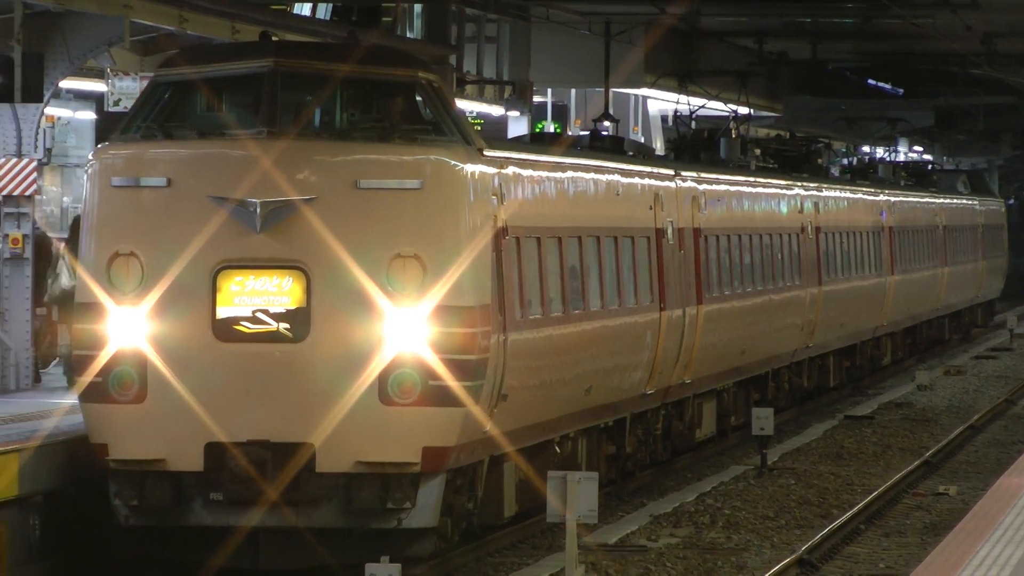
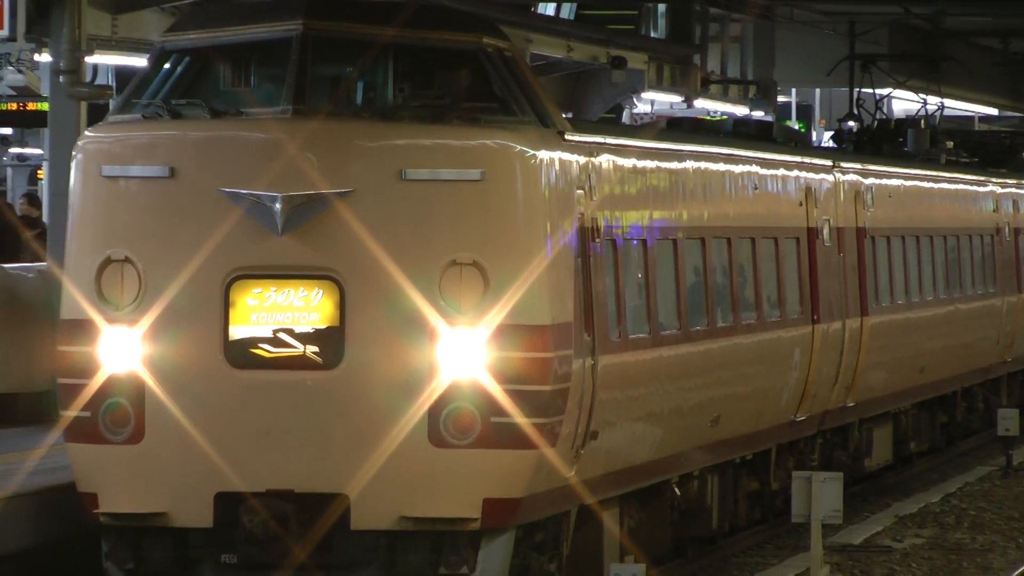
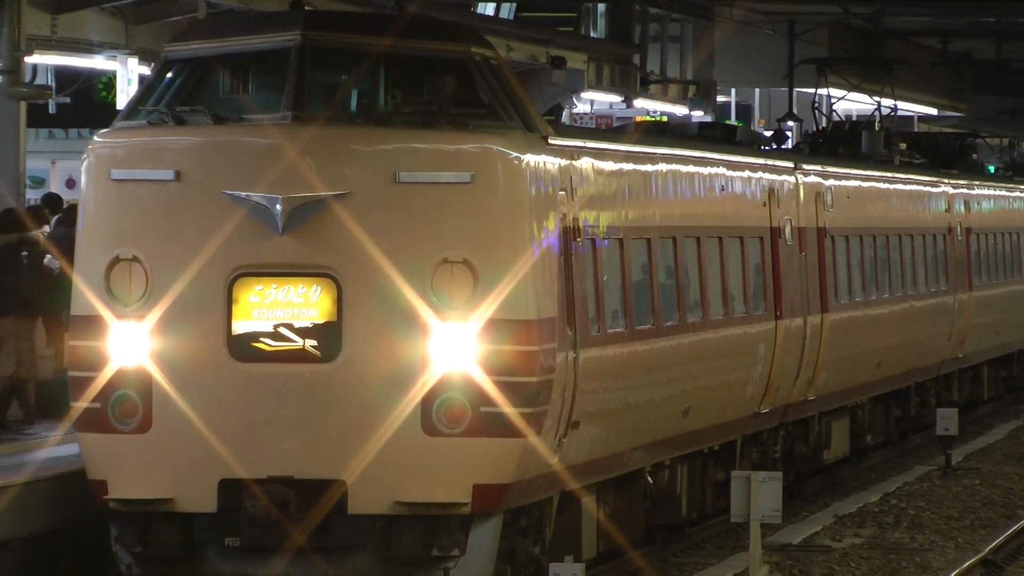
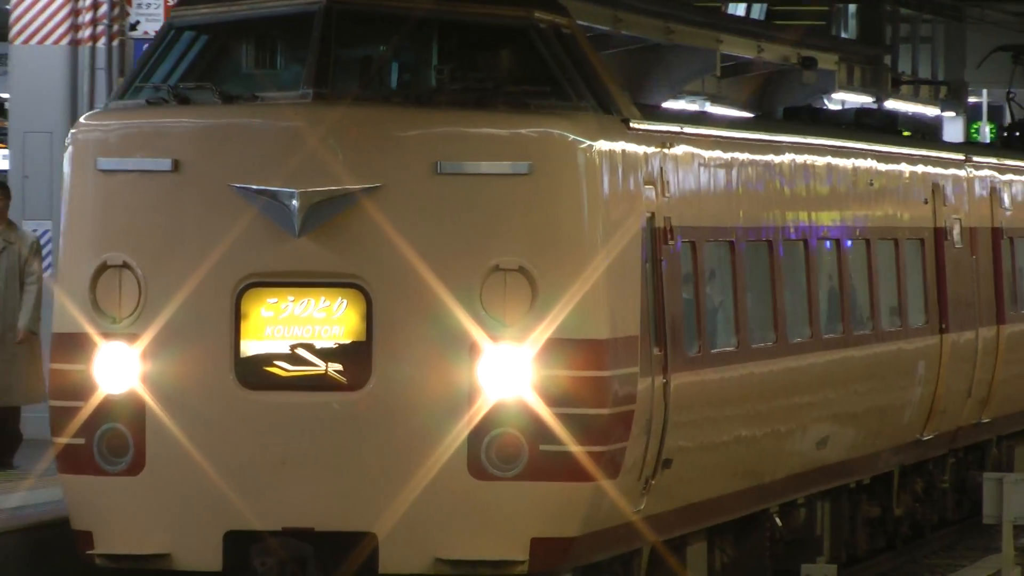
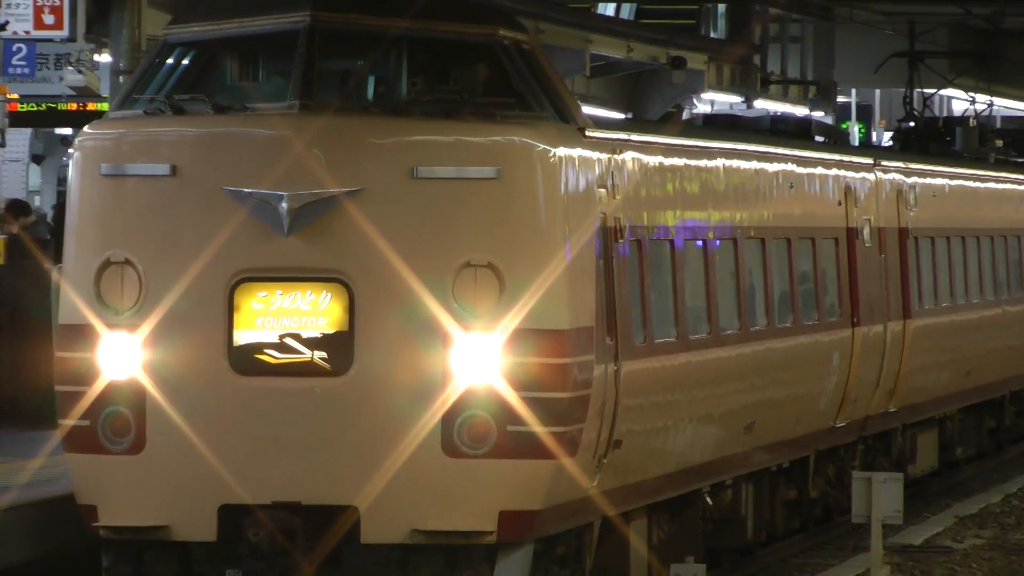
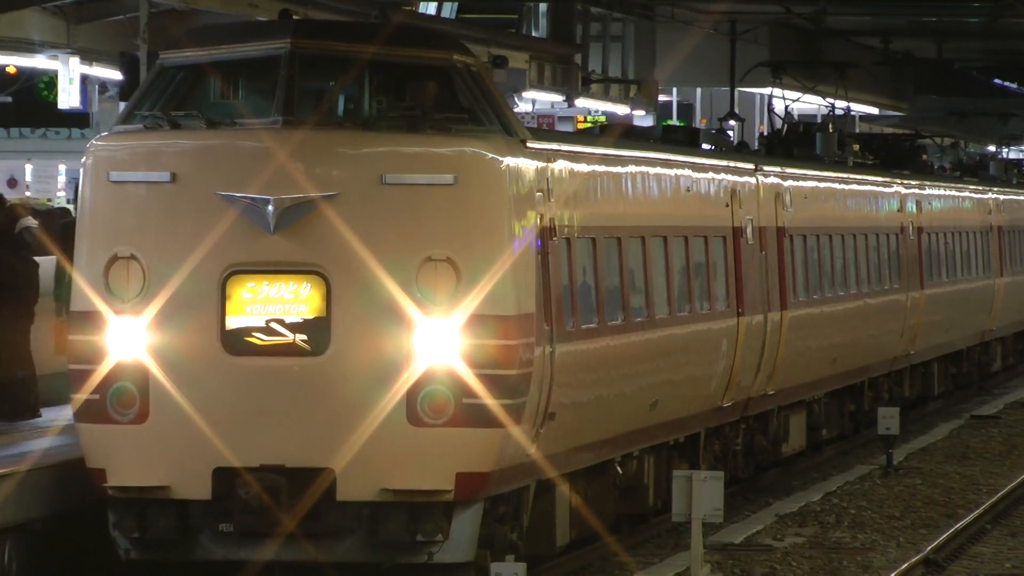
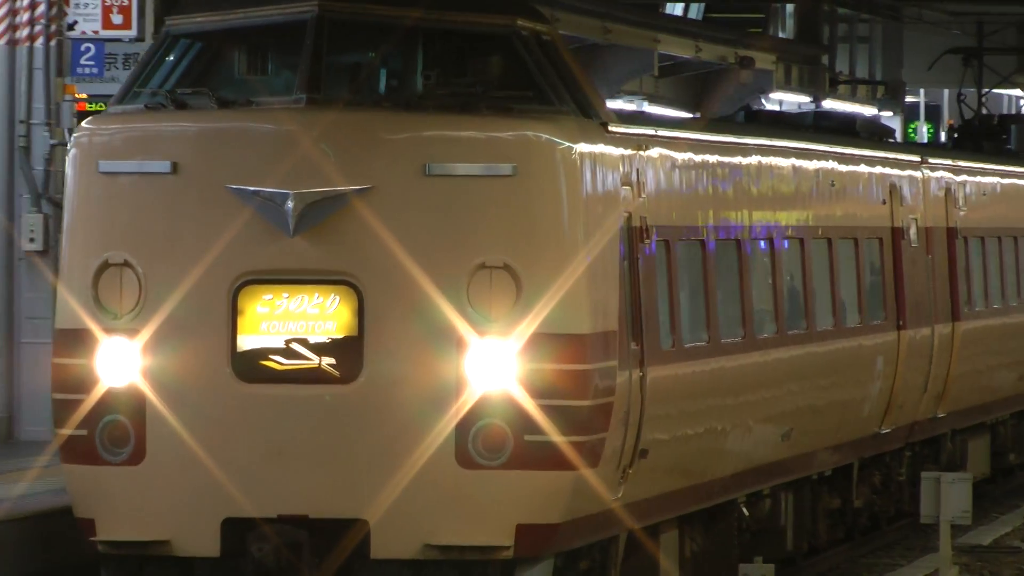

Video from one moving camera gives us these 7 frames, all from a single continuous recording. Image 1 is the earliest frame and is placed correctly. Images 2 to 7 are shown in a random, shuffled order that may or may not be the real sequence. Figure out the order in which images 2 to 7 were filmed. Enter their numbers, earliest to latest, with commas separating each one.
6, 3, 2, 5, 7, 4
